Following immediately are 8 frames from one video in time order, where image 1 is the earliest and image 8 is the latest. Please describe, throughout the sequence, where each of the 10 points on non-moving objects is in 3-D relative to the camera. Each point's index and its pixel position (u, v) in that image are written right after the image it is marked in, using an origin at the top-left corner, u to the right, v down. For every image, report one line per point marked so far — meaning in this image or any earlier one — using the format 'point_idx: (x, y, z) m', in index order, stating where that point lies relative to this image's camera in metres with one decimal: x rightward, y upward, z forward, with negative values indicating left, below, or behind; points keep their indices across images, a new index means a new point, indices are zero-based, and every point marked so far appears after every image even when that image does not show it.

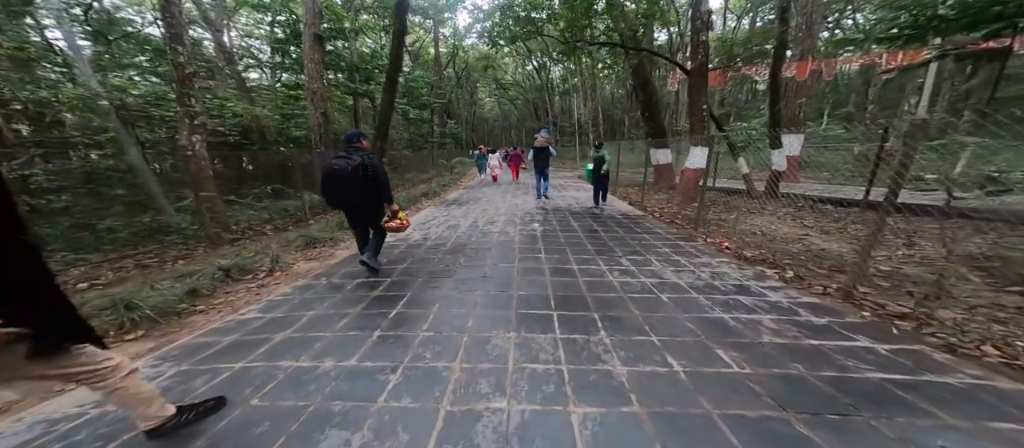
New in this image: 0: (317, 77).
0: (-5.6, +4.1, +9.0) m
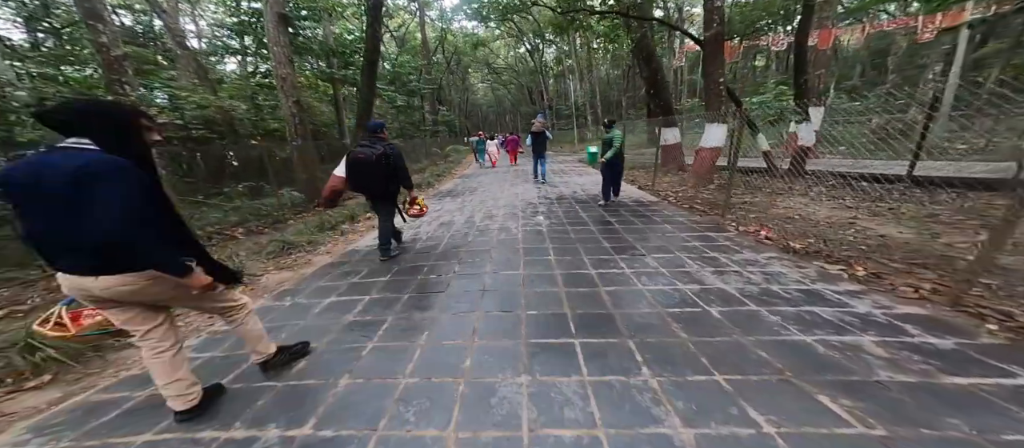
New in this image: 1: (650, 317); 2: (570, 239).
0: (-5.7, +4.1, +8.2) m
1: (+1.0, -0.7, +2.3) m
2: (+0.8, -0.2, +4.2) m
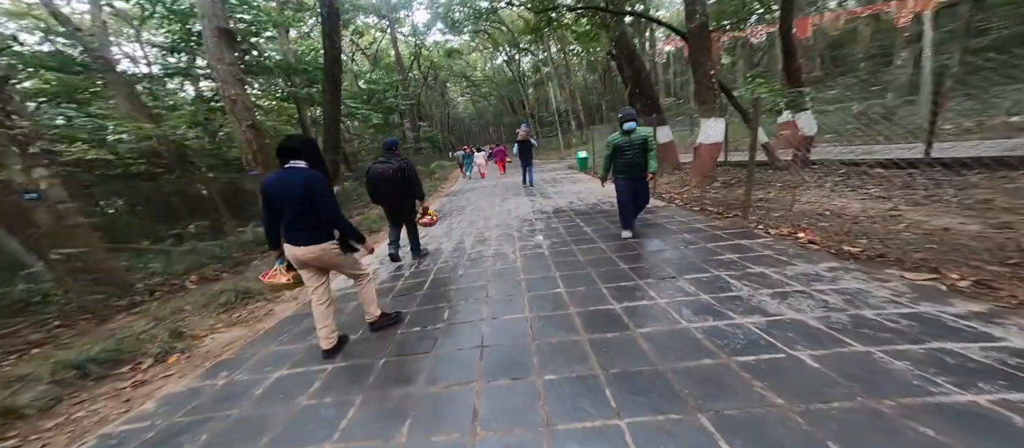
0: (-6.2, +3.2, +7.4) m
1: (+1.1, -0.8, +1.7) m
2: (+0.7, -0.4, +3.5) m
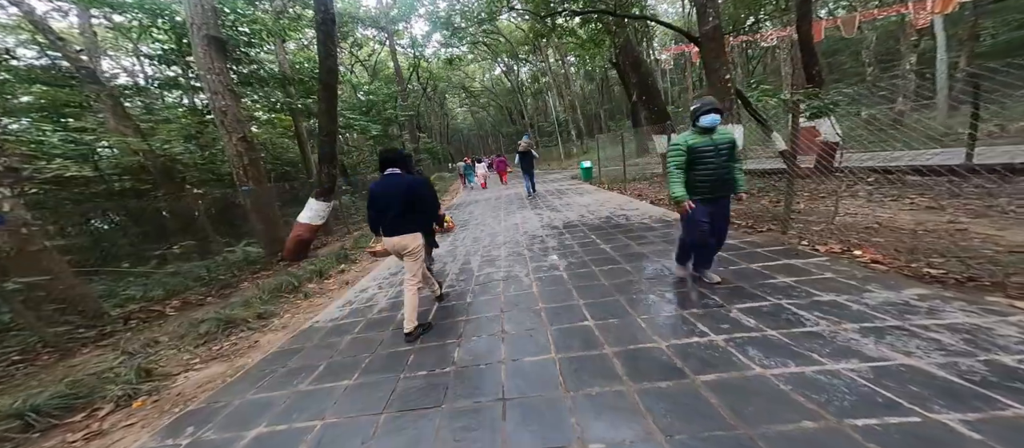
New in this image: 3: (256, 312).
0: (-6.1, +2.8, +7.1) m
1: (+1.2, -0.9, +1.3) m
2: (+0.9, -0.6, +3.1) m
3: (-3.4, -1.2, +4.3) m
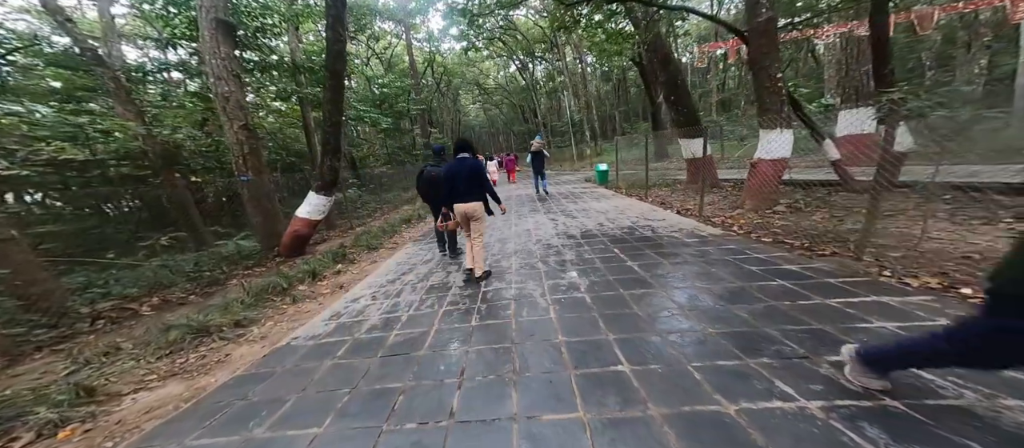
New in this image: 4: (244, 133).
0: (-5.8, +3.0, +6.7) m
1: (+1.3, -1.0, +0.7) m
2: (+1.0, -0.8, +2.6) m
3: (-3.3, -1.1, +3.9) m
4: (-5.6, +1.9, +6.8) m
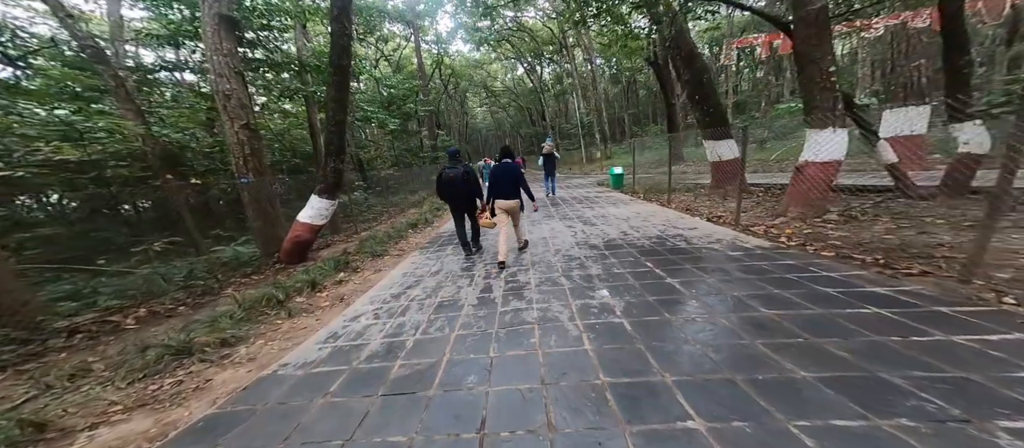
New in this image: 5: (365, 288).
0: (-5.5, +2.9, +6.3) m
1: (+1.5, -1.1, +0.2) m
2: (+1.2, -0.9, +2.1) m
3: (-3.1, -1.2, +3.5) m
4: (-5.3, +1.8, +6.4) m
5: (-2.0, -0.8, +4.4) m
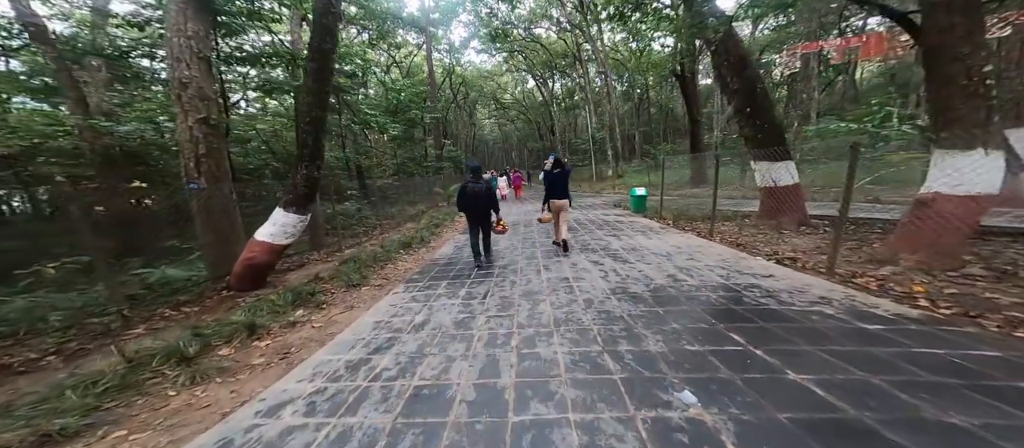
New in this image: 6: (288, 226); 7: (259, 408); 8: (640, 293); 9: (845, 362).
0: (-5.2, +2.7, +5.3) m
1: (+1.5, -1.4, -1.1) m
2: (+1.3, -1.2, +0.8) m
3: (-3.0, -1.4, +2.2) m
4: (-5.1, +1.6, +5.3) m
5: (-1.9, -1.1, +3.2) m
6: (-3.3, 0.0, +4.8) m
7: (-1.7, -1.3, +2.3) m
8: (+1.4, -0.7, +3.4) m
9: (+2.1, -0.9, +2.1) m
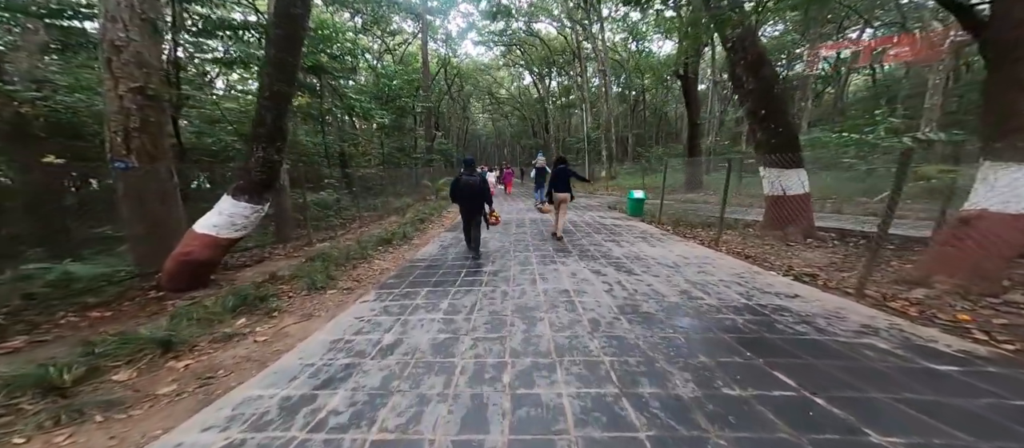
0: (-5.2, +2.9, +4.5) m
1: (+1.6, -1.5, -1.5) m
2: (+1.3, -1.3, +0.3) m
3: (-3.0, -1.3, +1.5) m
4: (-5.1, +1.8, +4.6) m
5: (-2.0, -1.0, +2.5) m
6: (-3.4, +0.1, +4.1) m
7: (-1.8, -1.3, +1.7) m
8: (+1.3, -0.8, +2.9) m
9: (+2.1, -1.0, +1.6) m
